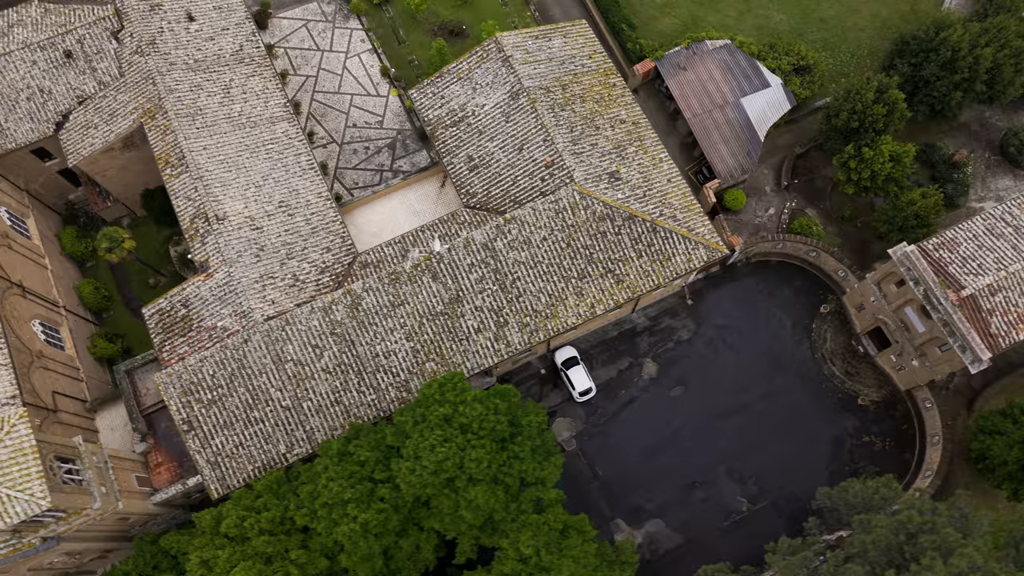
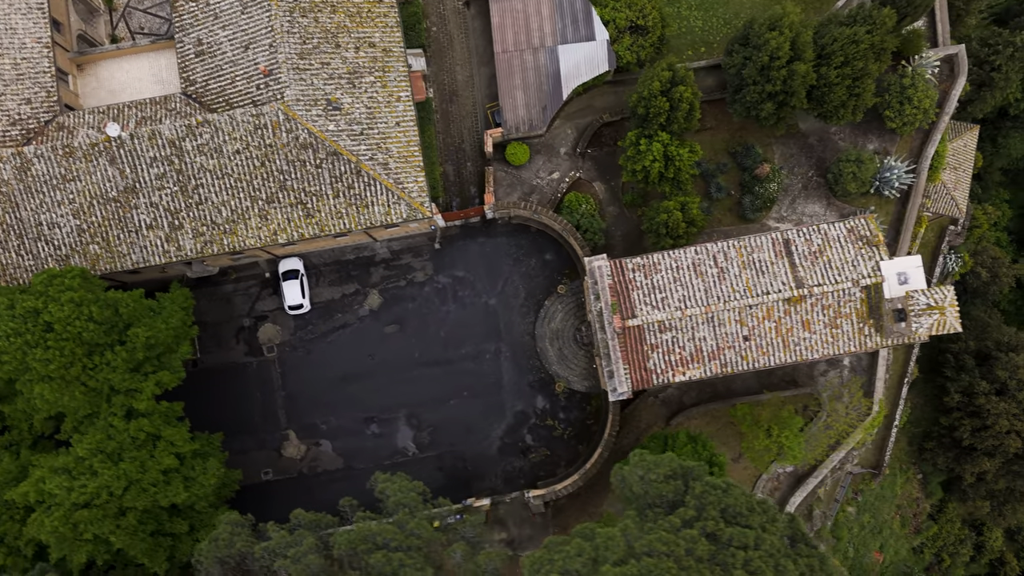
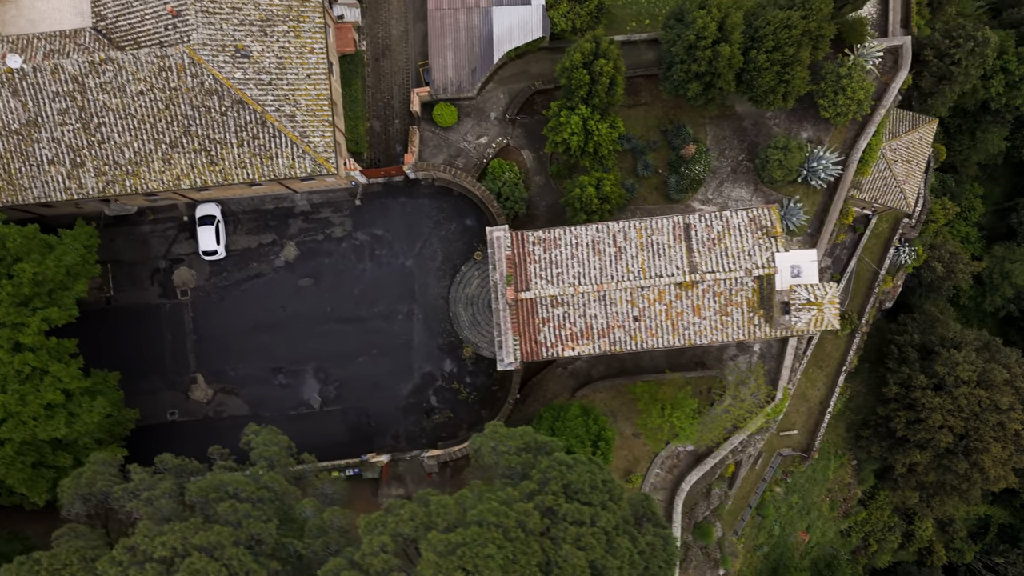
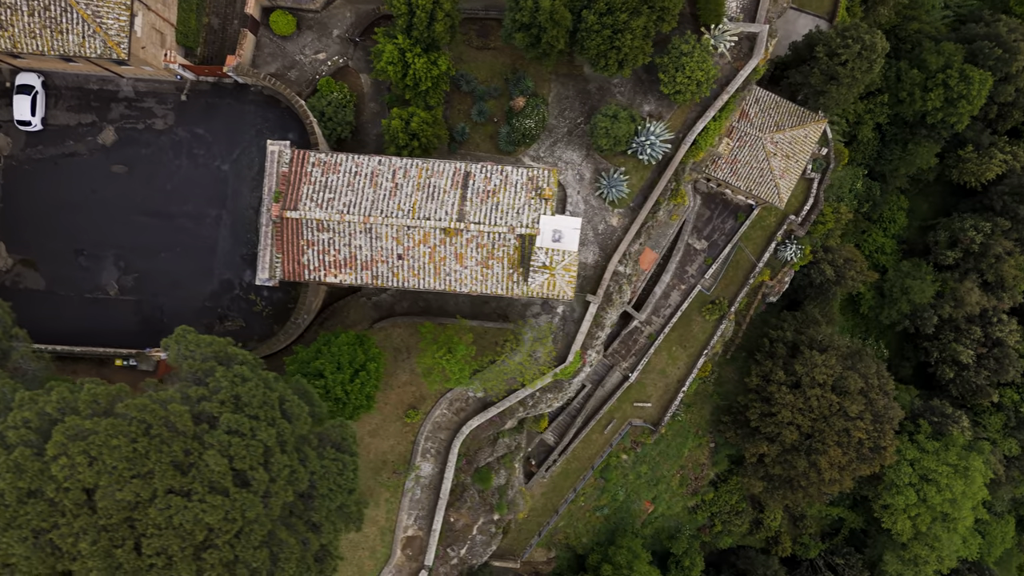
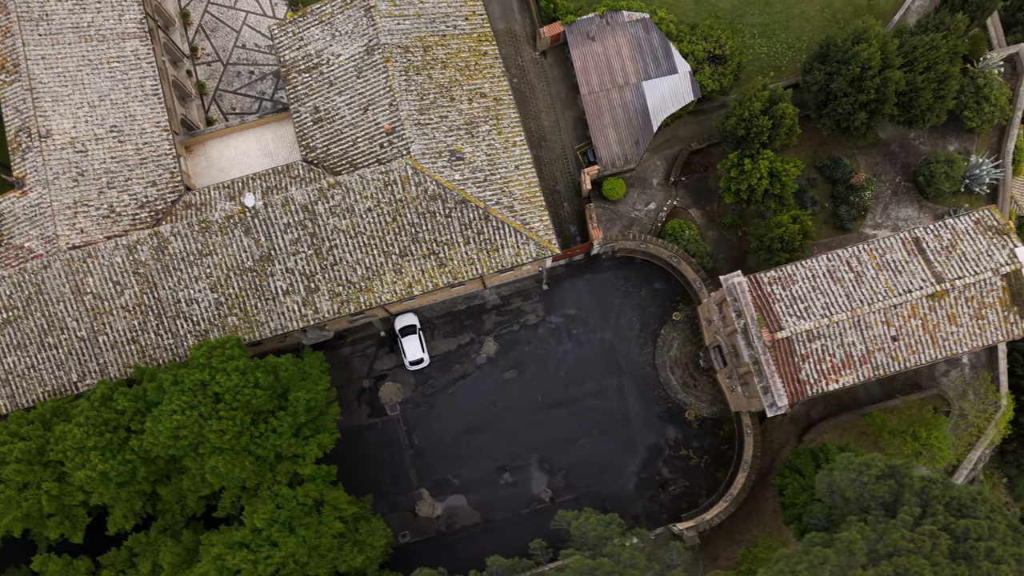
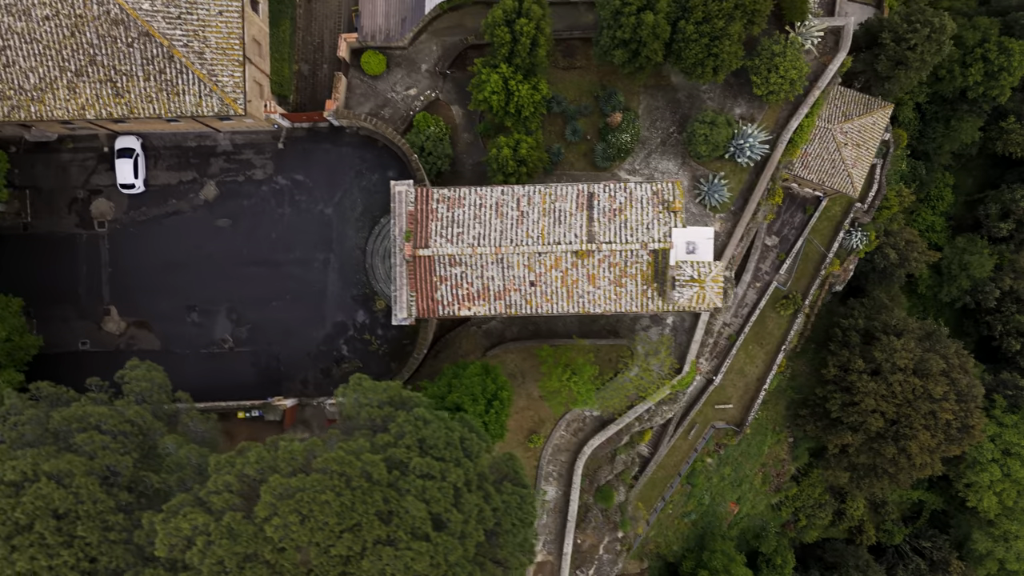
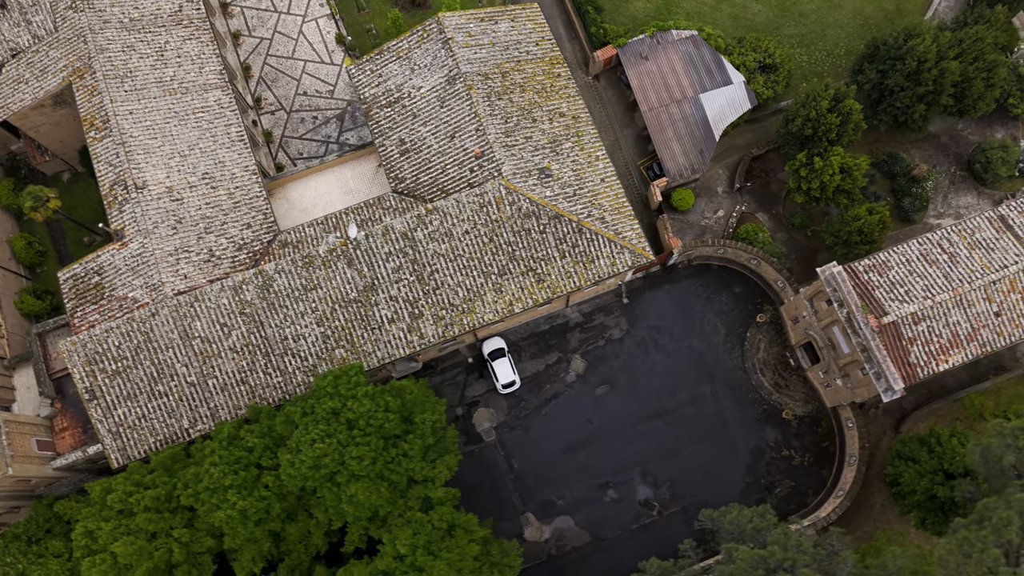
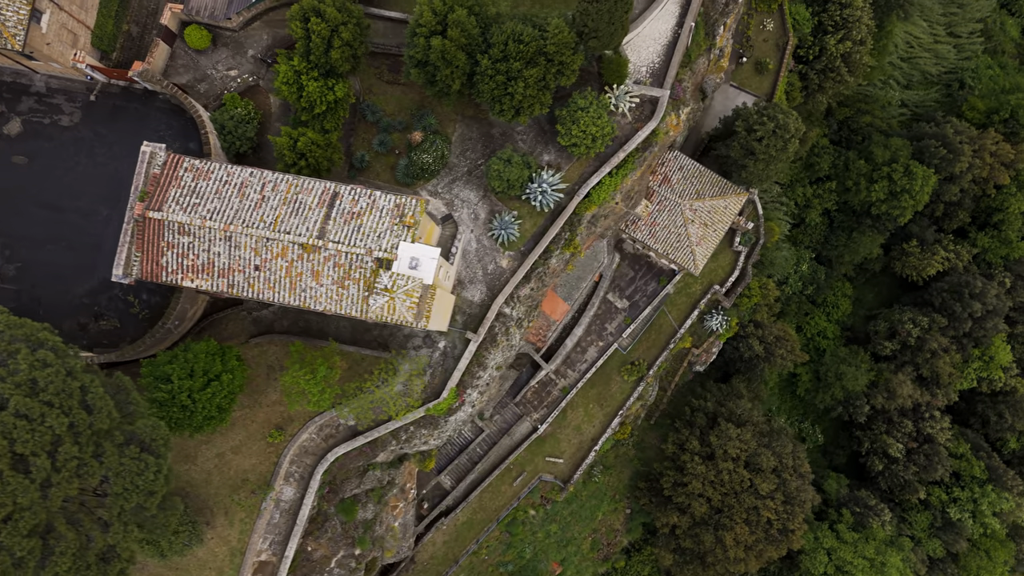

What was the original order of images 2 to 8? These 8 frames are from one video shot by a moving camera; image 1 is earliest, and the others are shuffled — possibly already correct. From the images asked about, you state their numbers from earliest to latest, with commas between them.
7, 5, 2, 3, 6, 4, 8
